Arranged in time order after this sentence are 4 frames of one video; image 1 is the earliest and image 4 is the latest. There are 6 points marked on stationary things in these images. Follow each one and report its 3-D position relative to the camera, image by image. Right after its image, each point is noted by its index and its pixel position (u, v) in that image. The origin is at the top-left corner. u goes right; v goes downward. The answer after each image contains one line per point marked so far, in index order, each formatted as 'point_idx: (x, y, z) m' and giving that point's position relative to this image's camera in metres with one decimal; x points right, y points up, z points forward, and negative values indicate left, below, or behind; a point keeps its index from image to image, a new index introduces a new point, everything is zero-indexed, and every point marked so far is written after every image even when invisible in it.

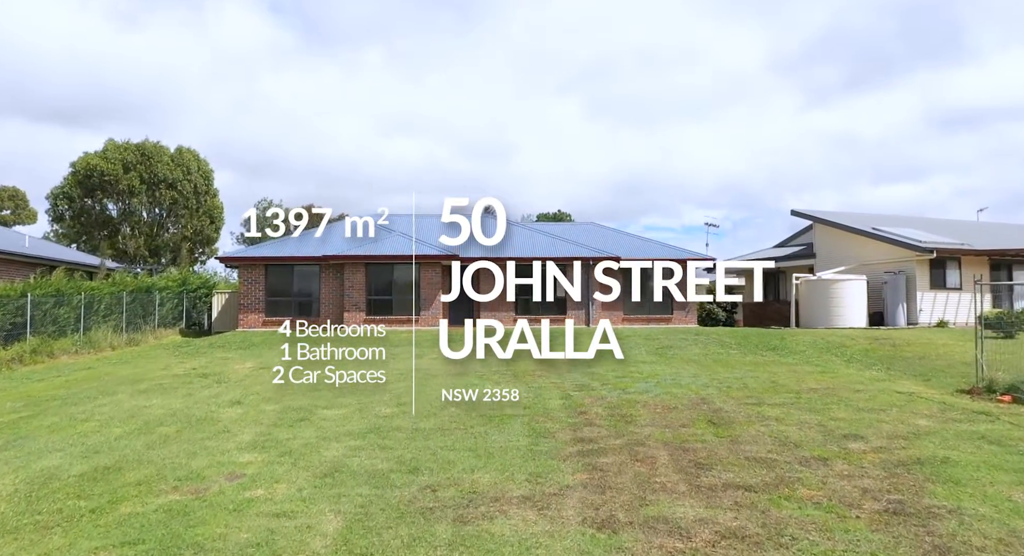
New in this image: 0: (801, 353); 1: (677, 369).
0: (+5.9, -1.5, +14.6) m
1: (+3.1, -1.7, +13.2) m
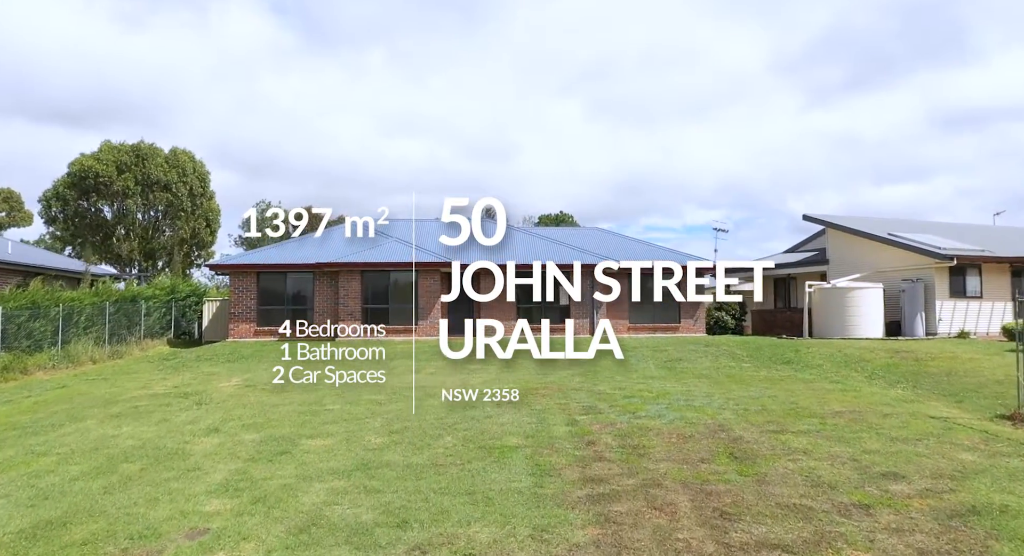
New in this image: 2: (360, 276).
0: (+5.9, -1.7, +13.9) m
1: (+3.1, -1.9, +12.5) m
2: (-4.1, 0.0, +19.5) m
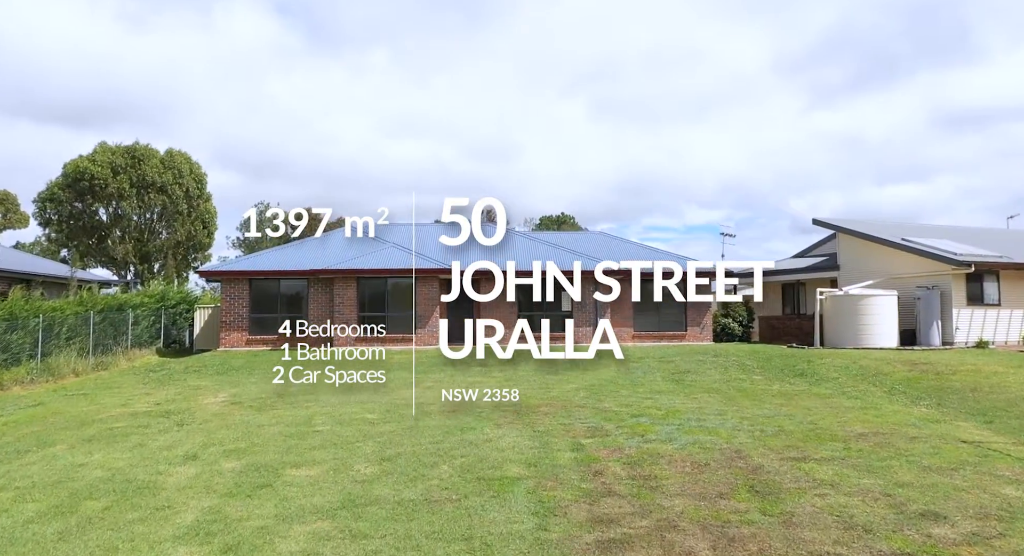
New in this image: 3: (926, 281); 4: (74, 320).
0: (+5.9, -1.9, +13.2) m
1: (+3.1, -2.0, +11.9) m
2: (-4.1, -0.1, +18.9) m
3: (+10.1, -0.1, +17.5) m
4: (-8.9, -0.9, +14.6) m
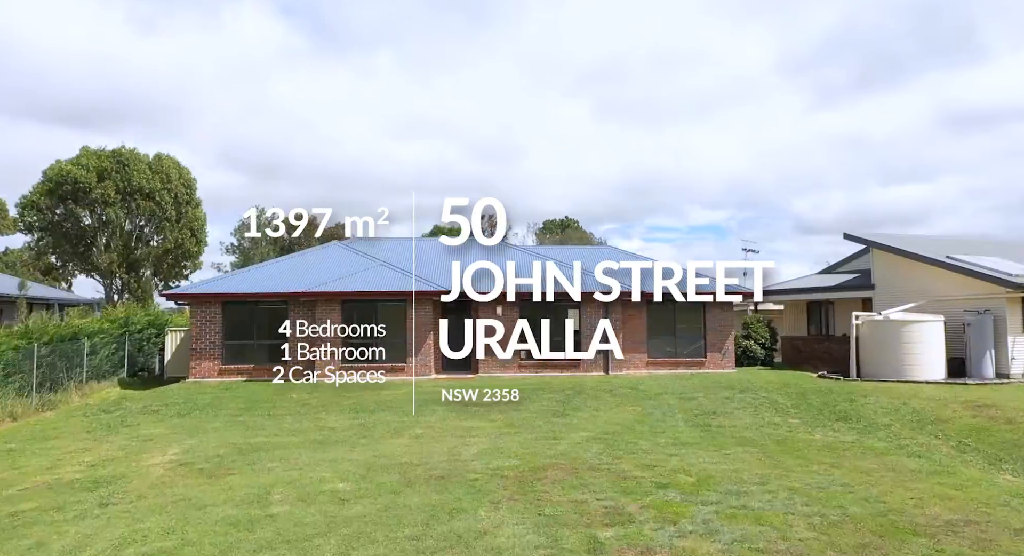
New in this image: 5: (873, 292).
0: (+5.9, -2.4, +11.4) m
1: (+3.1, -2.5, +10.0) m
2: (-4.1, -0.7, +17.1) m
3: (+10.1, -0.6, +15.6) m
4: (-8.9, -1.4, +12.8) m
5: (+9.1, -0.3, +18.3) m
